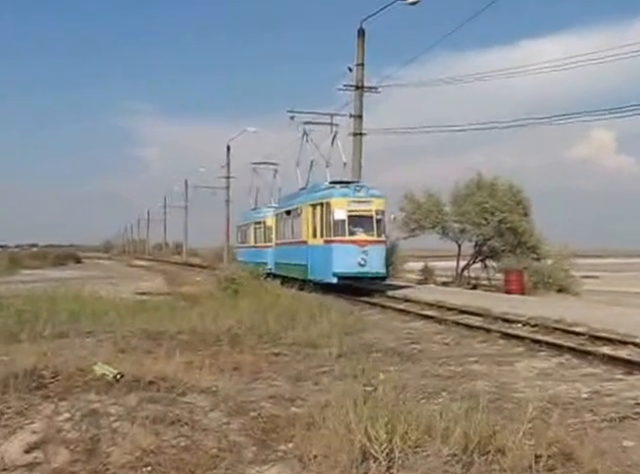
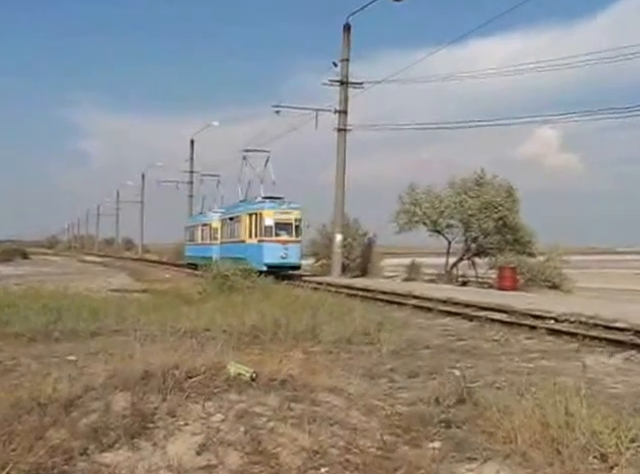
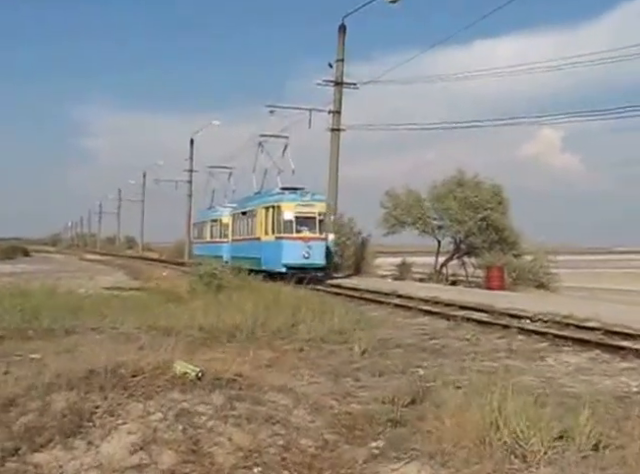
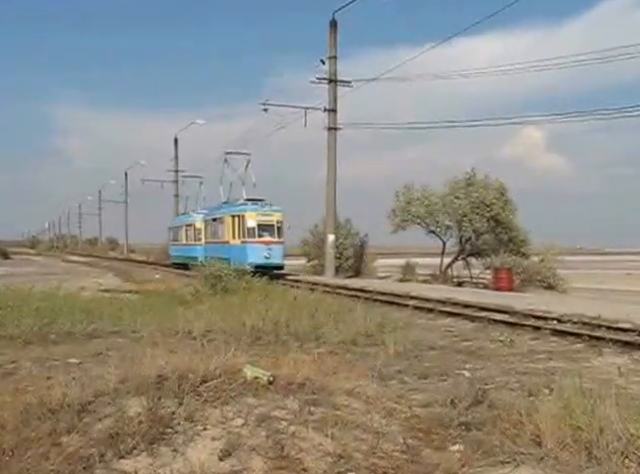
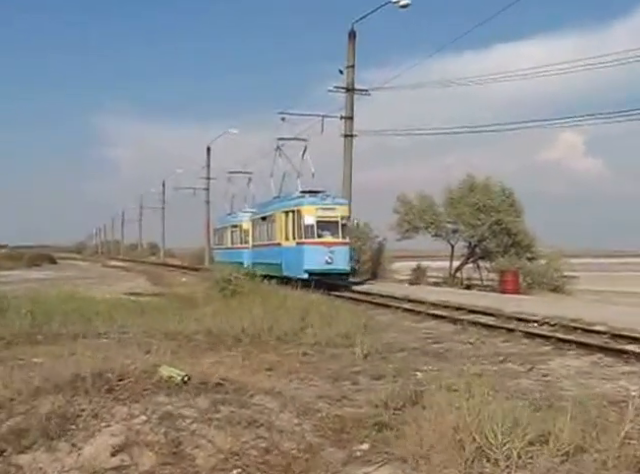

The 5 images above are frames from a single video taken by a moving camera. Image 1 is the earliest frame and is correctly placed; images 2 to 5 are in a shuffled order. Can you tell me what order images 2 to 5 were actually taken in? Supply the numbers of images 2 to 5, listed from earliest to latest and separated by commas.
5, 3, 2, 4
